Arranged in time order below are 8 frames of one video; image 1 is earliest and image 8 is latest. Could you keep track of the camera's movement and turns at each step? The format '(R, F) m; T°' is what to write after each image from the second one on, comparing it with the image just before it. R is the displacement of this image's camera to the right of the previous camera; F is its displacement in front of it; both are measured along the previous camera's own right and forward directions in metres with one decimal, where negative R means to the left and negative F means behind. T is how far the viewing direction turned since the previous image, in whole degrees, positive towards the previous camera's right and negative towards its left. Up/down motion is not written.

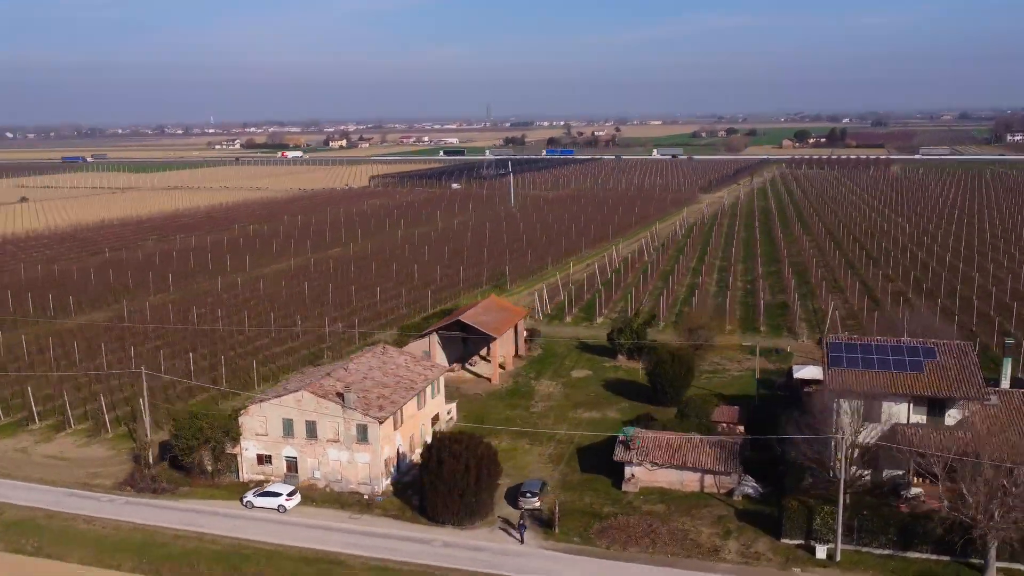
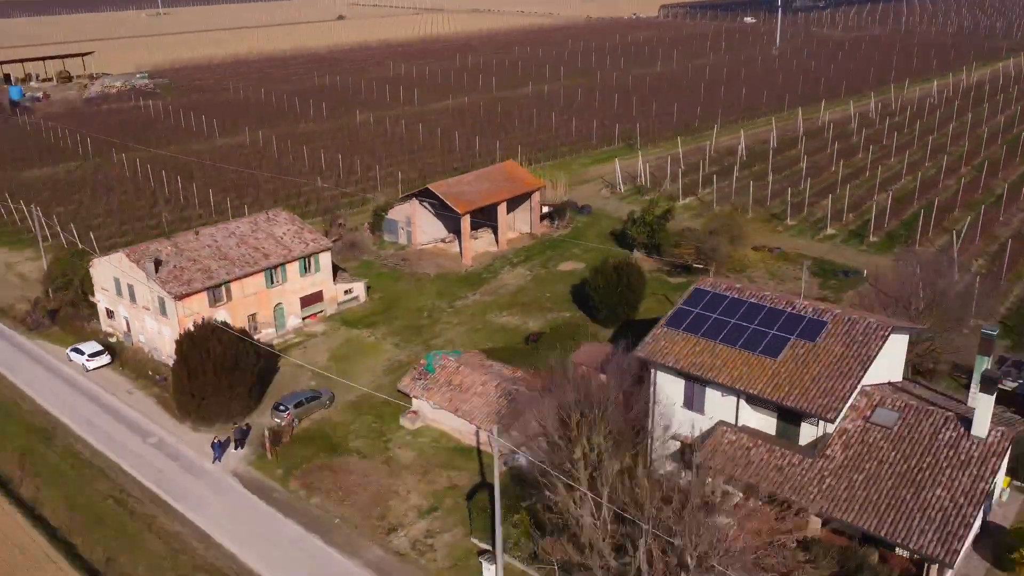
(+17.2, +10.1) m; -23°
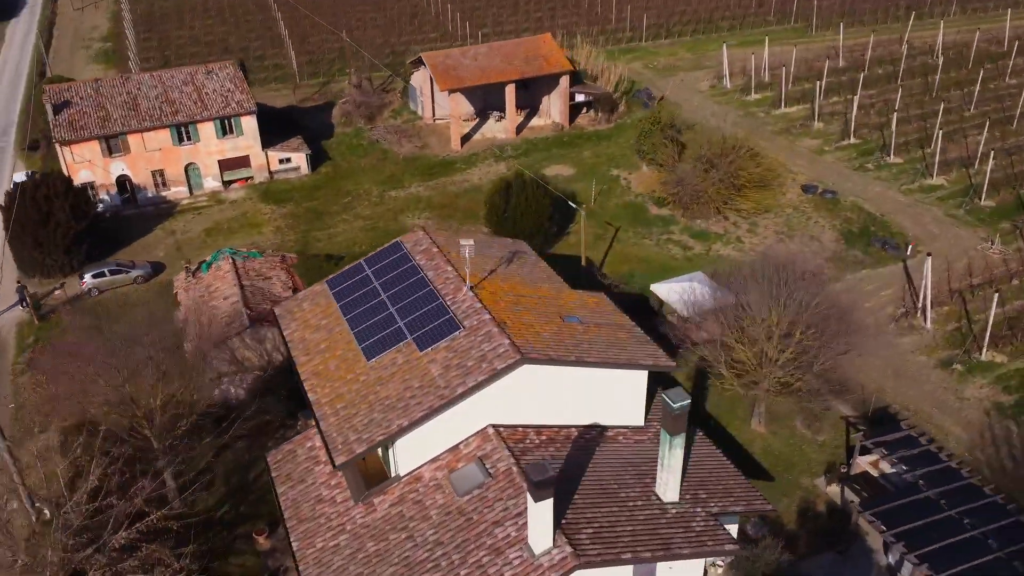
(+14.3, +8.0) m; -21°
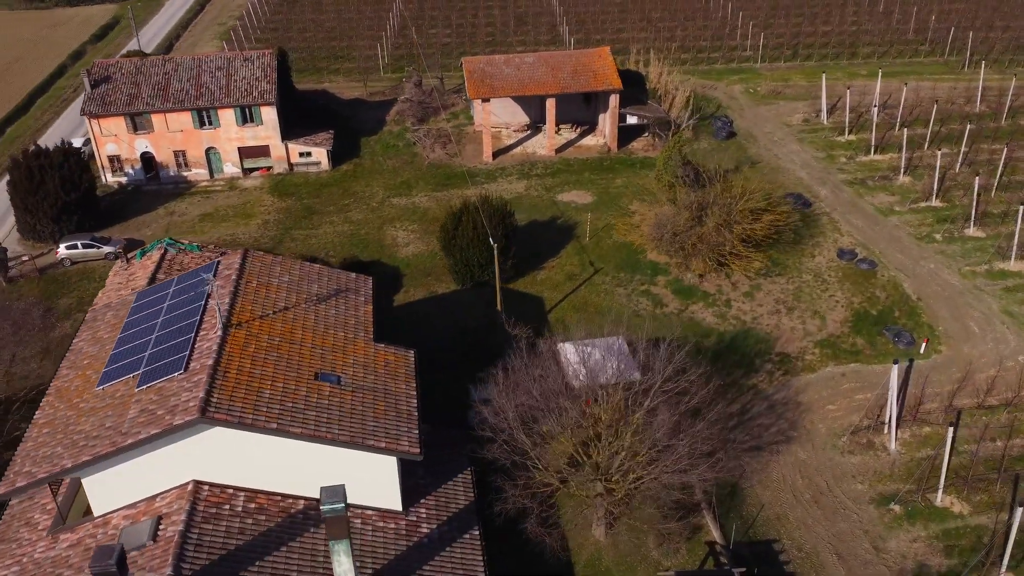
(+7.6, +3.1) m; -14°
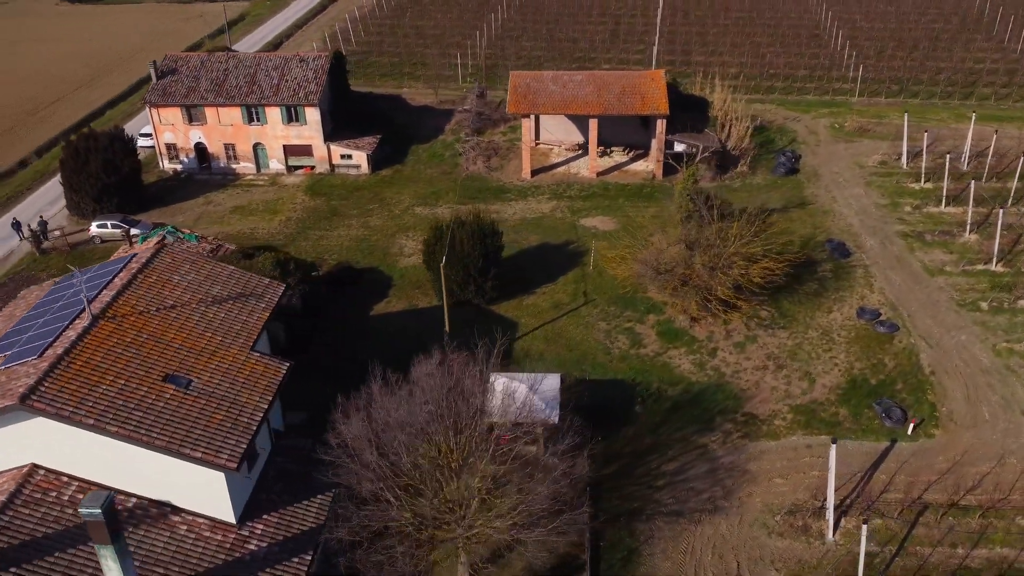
(+5.0, +1.2) m; -10°
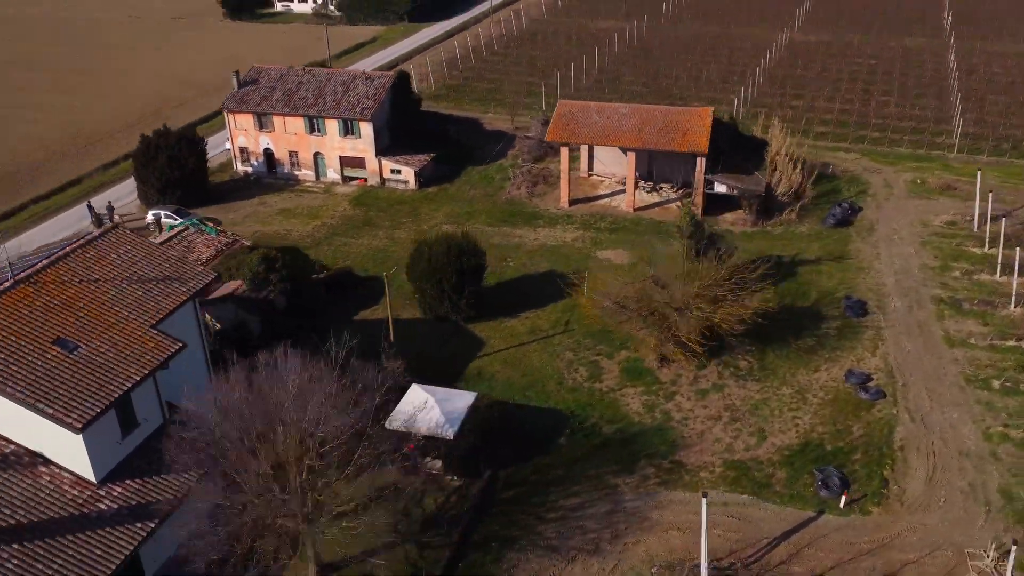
(+5.7, +0.5) m; -11°
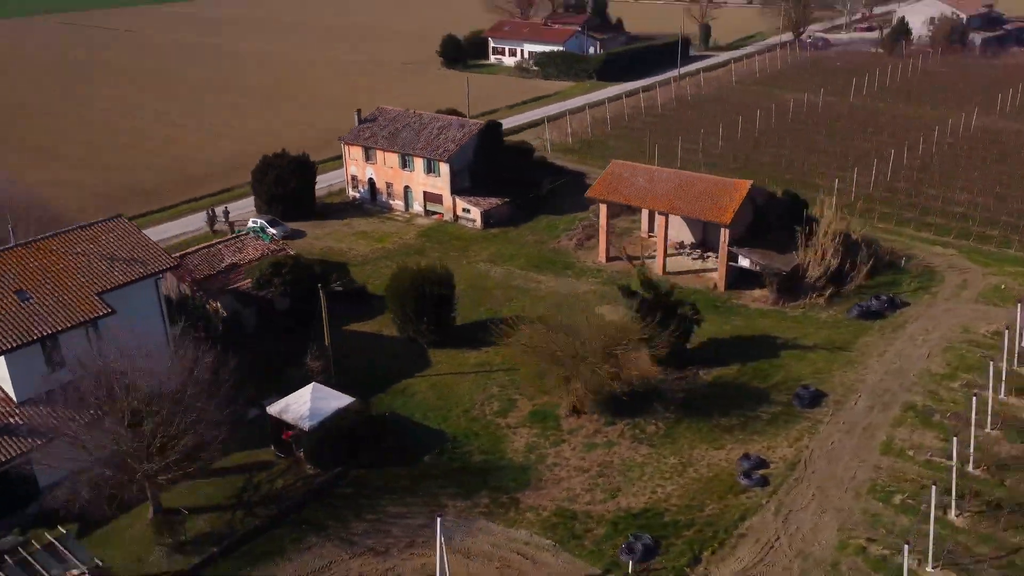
(+9.6, -0.4) m; -18°
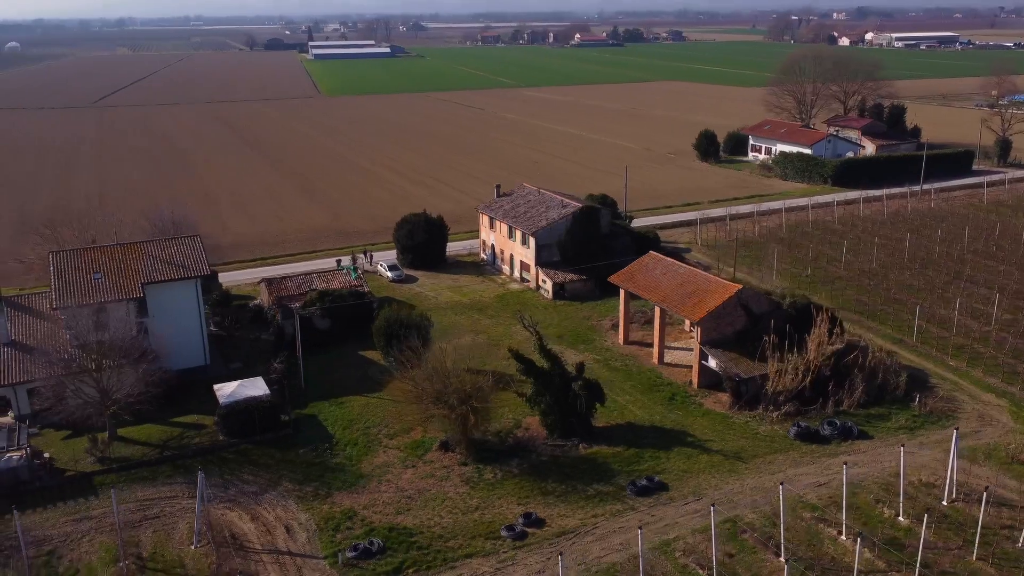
(+15.3, -0.7) m; -26°
